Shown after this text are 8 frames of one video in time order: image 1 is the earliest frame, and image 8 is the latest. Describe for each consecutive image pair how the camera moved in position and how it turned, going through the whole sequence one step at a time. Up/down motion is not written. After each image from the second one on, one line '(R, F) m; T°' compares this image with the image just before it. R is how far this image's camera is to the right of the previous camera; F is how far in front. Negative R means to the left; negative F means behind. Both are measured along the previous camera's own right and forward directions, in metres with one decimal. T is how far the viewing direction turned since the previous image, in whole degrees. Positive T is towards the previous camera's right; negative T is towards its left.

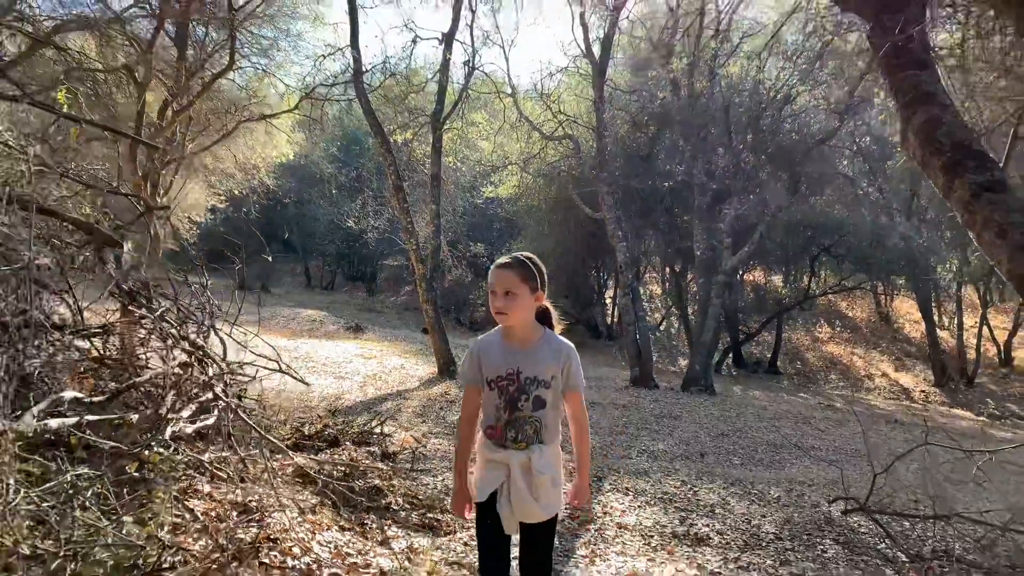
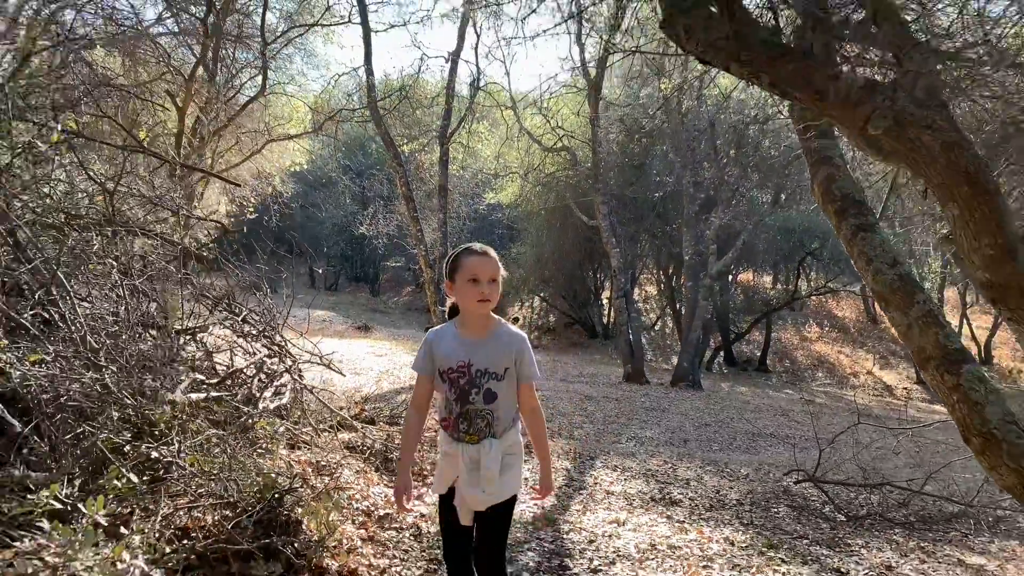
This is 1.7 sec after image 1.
(-0.1, -0.9) m; 0°
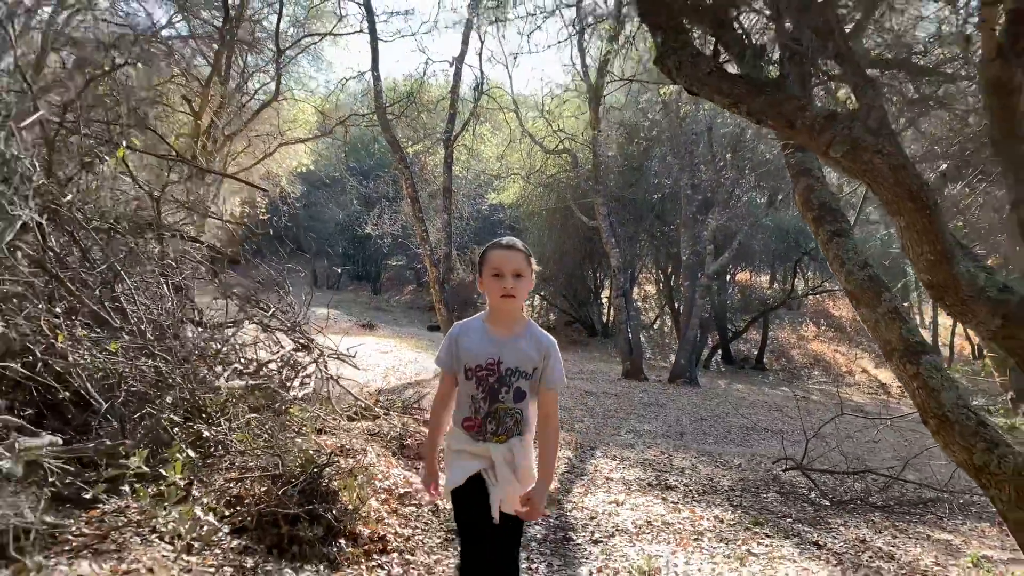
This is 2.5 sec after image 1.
(0.0, -0.3) m; 0°
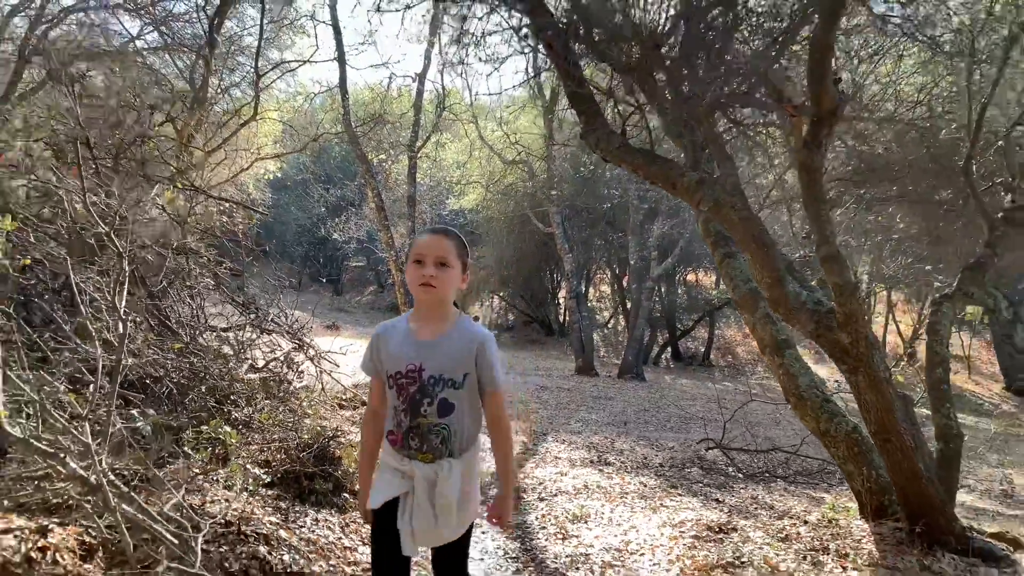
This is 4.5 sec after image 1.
(0.0, -0.9) m; +3°
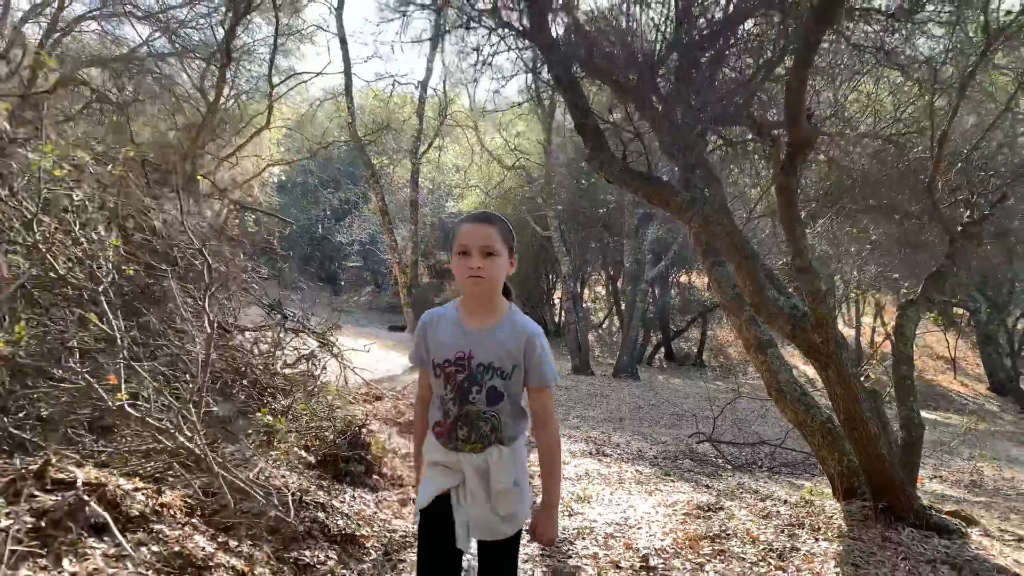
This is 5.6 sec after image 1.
(-0.1, -0.4) m; 0°
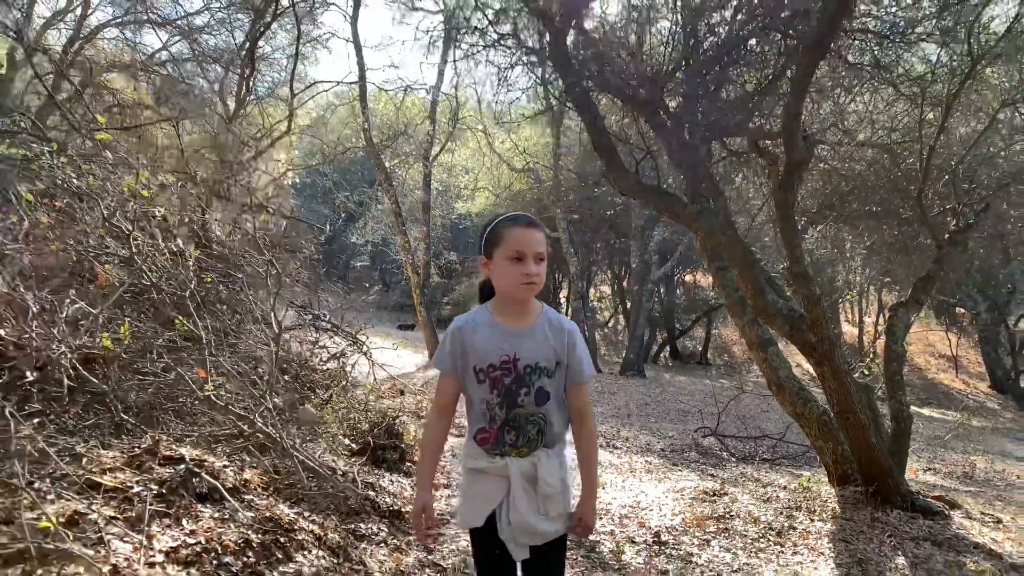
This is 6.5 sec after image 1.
(-0.1, -0.4) m; 0°
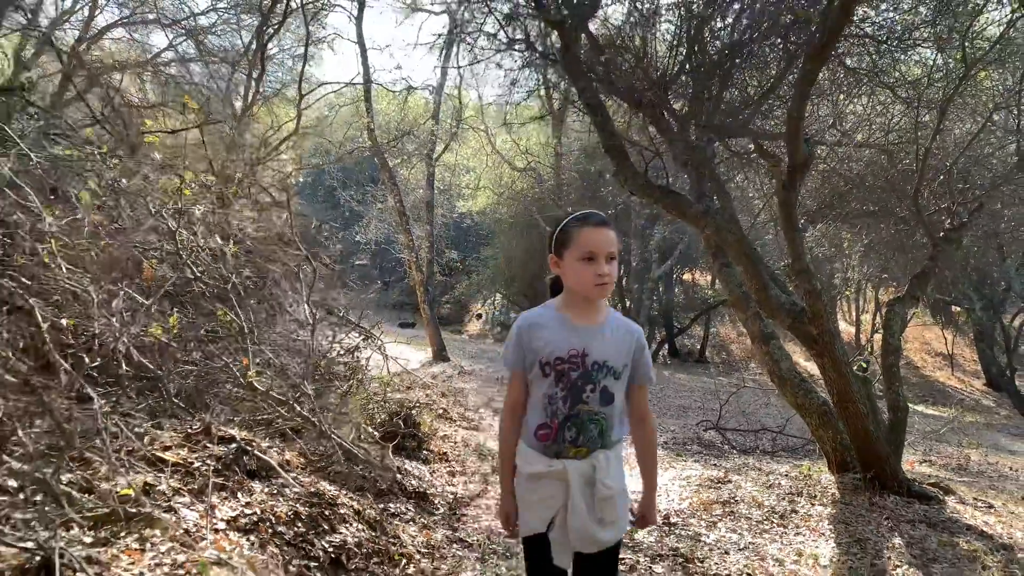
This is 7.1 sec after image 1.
(-0.1, -0.2) m; 0°
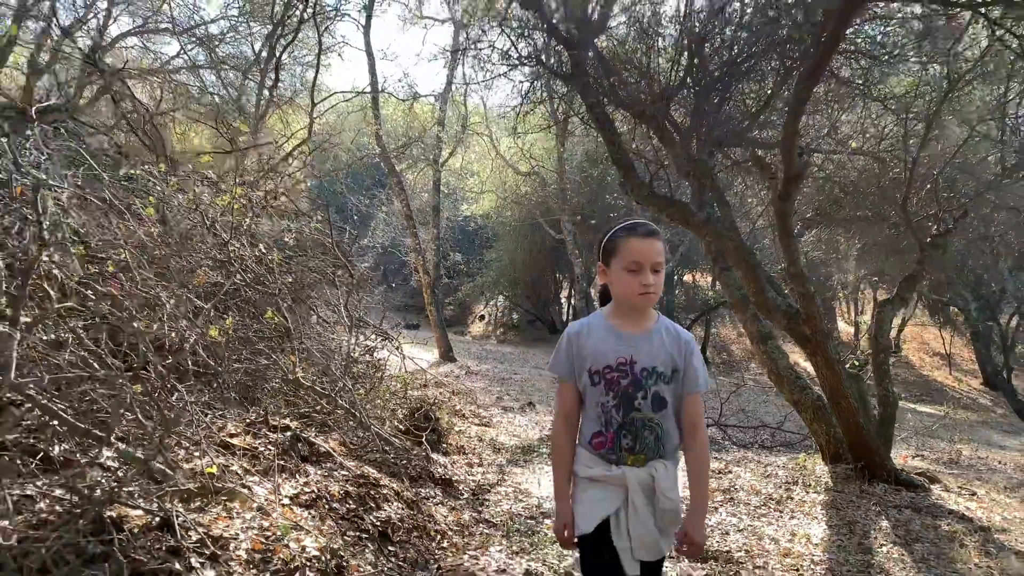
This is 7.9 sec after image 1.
(-0.1, -0.3) m; 0°
